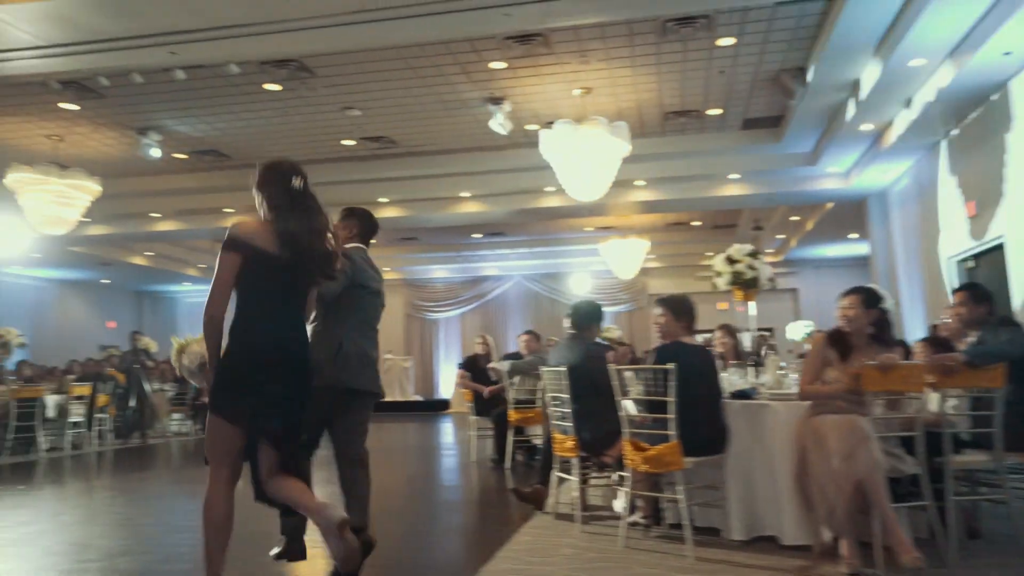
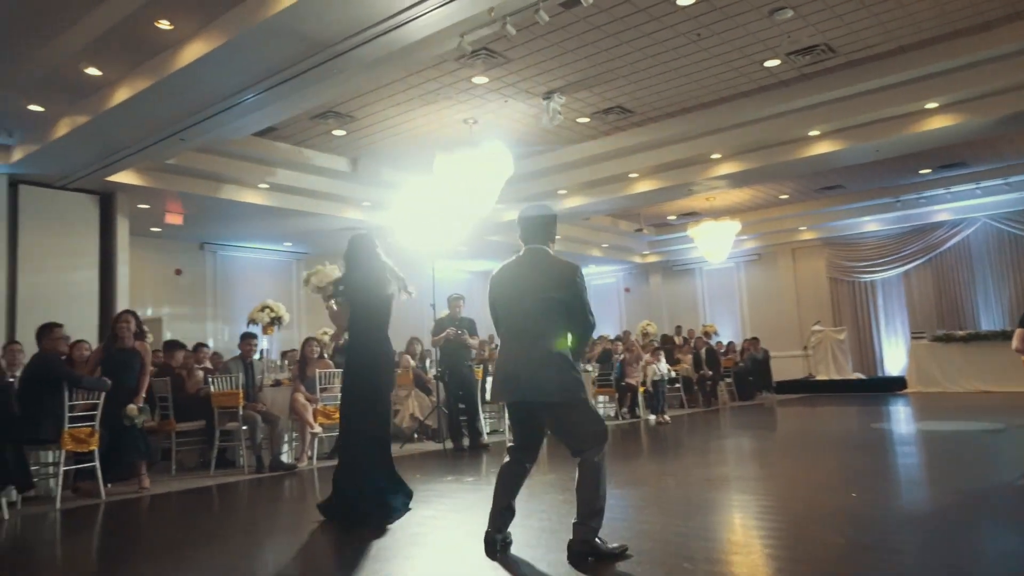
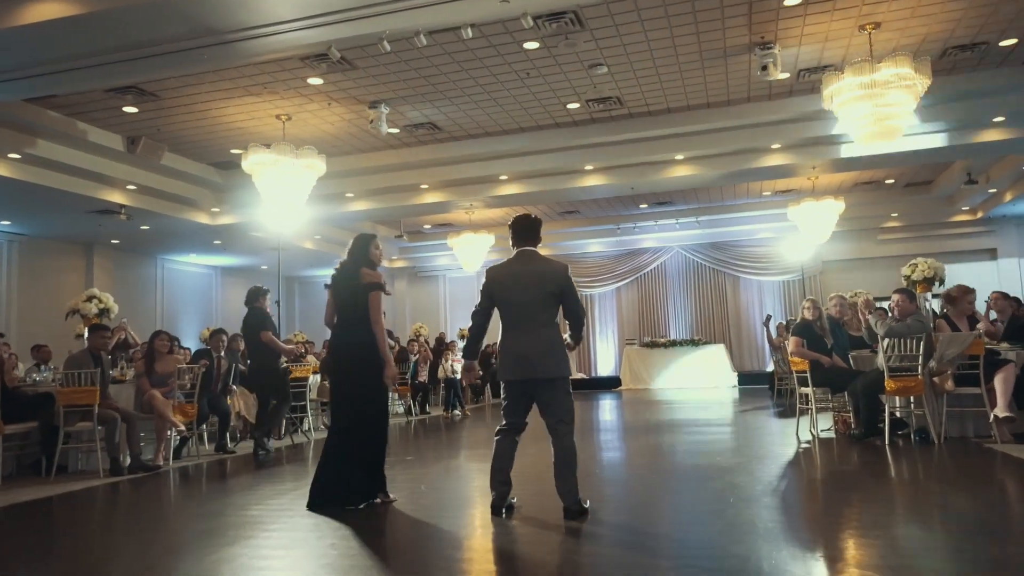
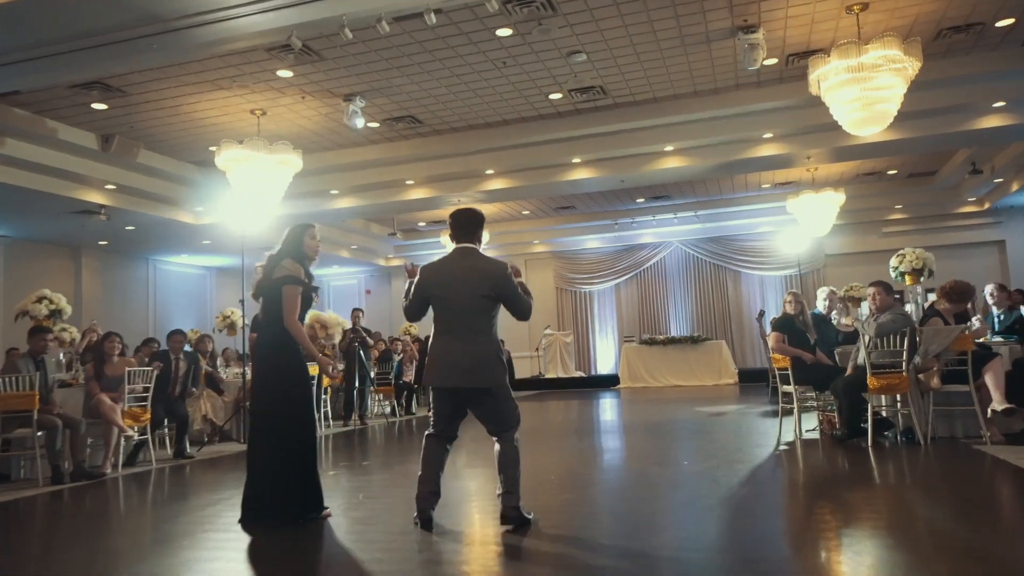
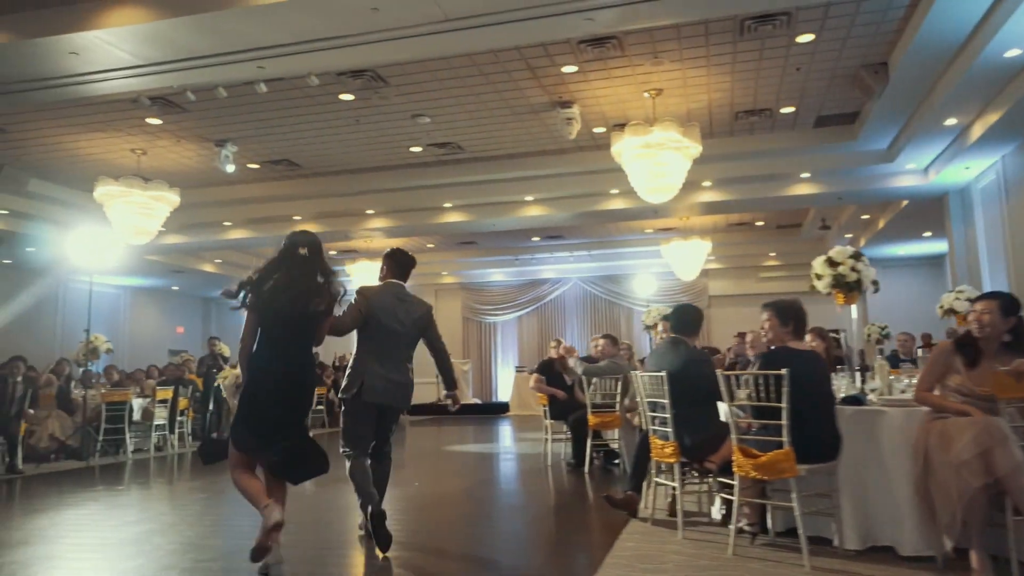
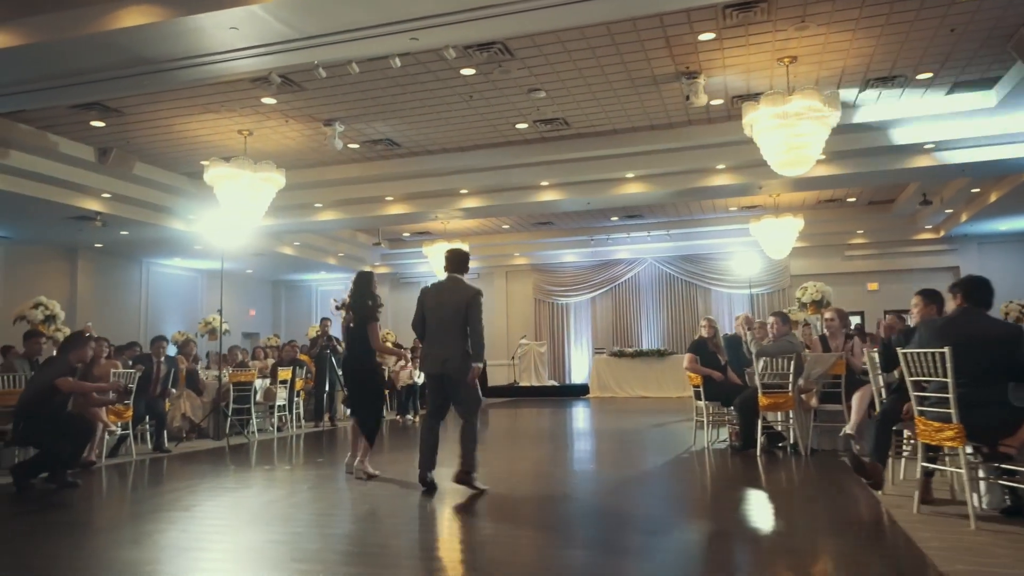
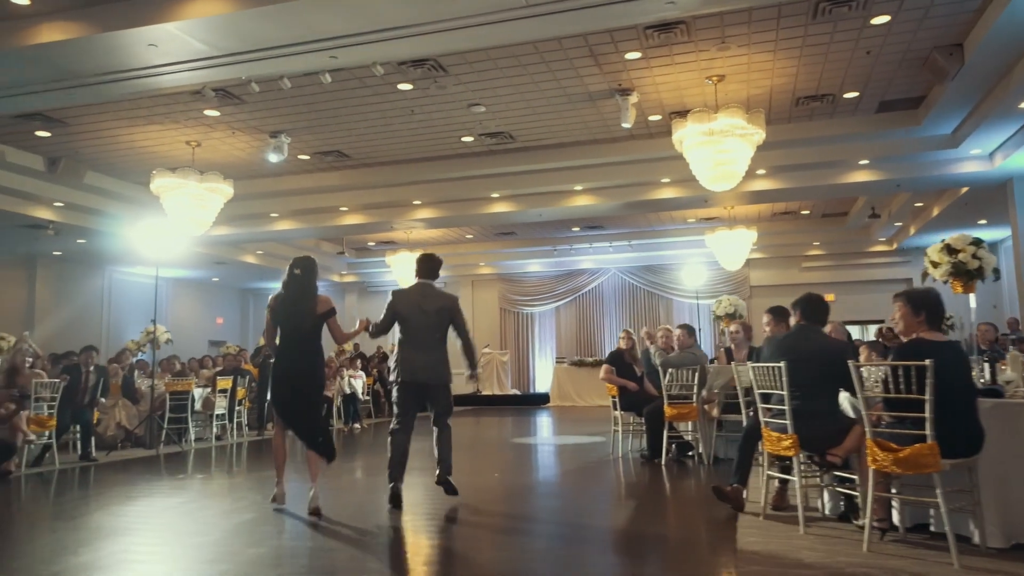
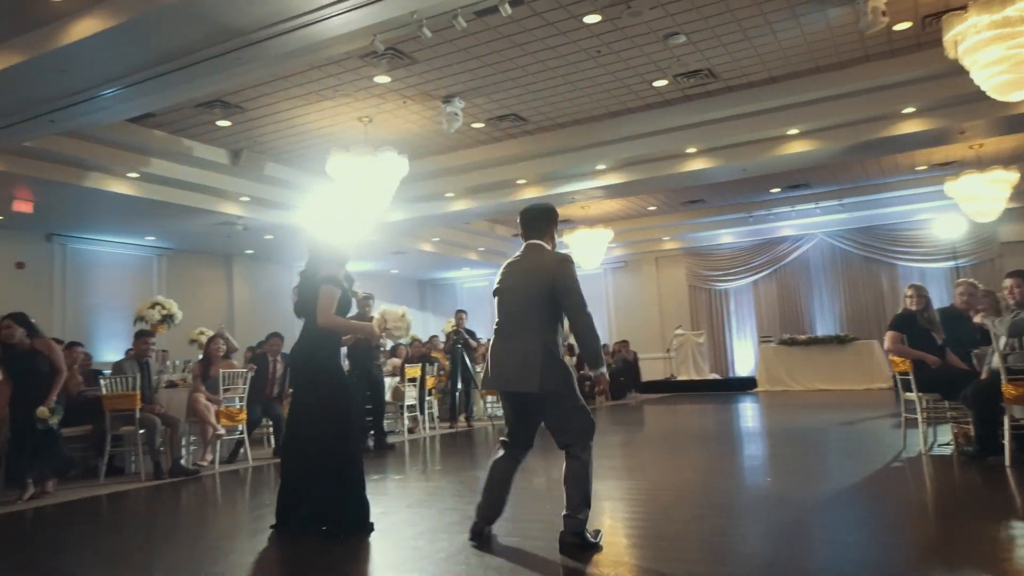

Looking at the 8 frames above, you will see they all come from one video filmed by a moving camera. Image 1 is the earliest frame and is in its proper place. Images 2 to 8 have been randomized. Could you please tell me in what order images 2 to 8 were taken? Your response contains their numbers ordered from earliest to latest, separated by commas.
5, 7, 6, 3, 4, 8, 2
